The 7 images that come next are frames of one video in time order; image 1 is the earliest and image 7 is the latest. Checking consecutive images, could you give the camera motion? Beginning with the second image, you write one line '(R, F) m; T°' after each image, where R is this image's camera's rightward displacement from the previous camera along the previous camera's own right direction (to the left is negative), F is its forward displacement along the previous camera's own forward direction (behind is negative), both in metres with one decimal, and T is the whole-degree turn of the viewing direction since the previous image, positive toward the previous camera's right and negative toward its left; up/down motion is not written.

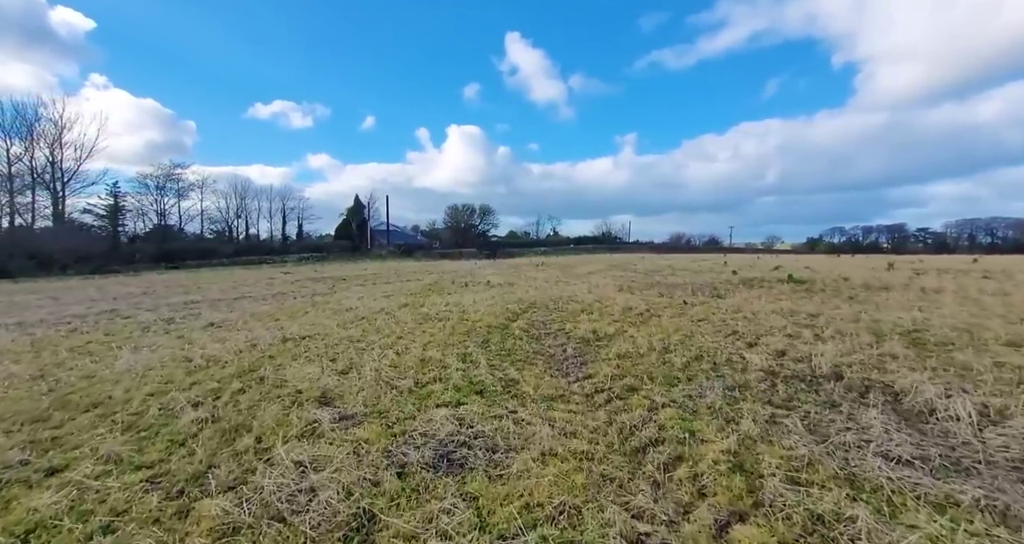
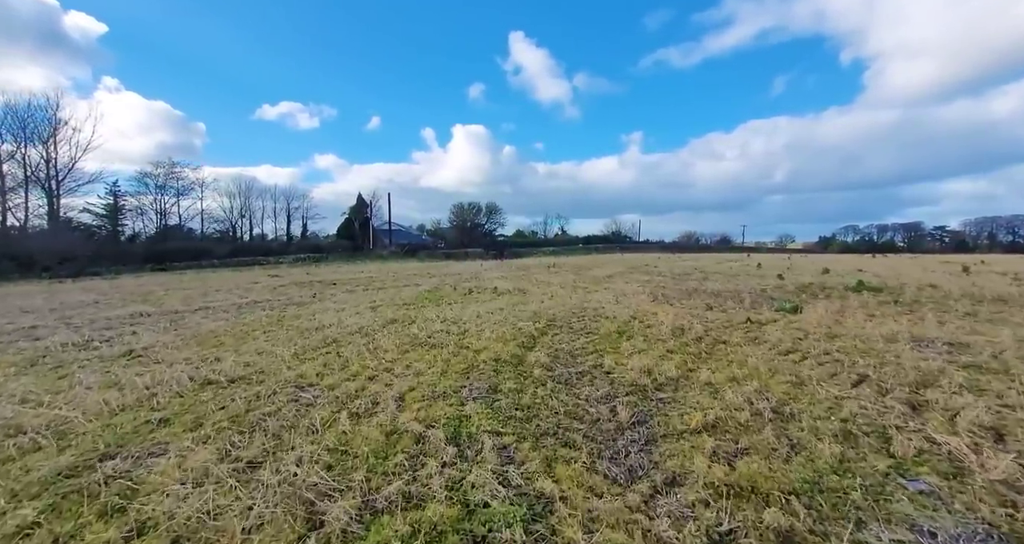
(-0.1, +2.1) m; -1°
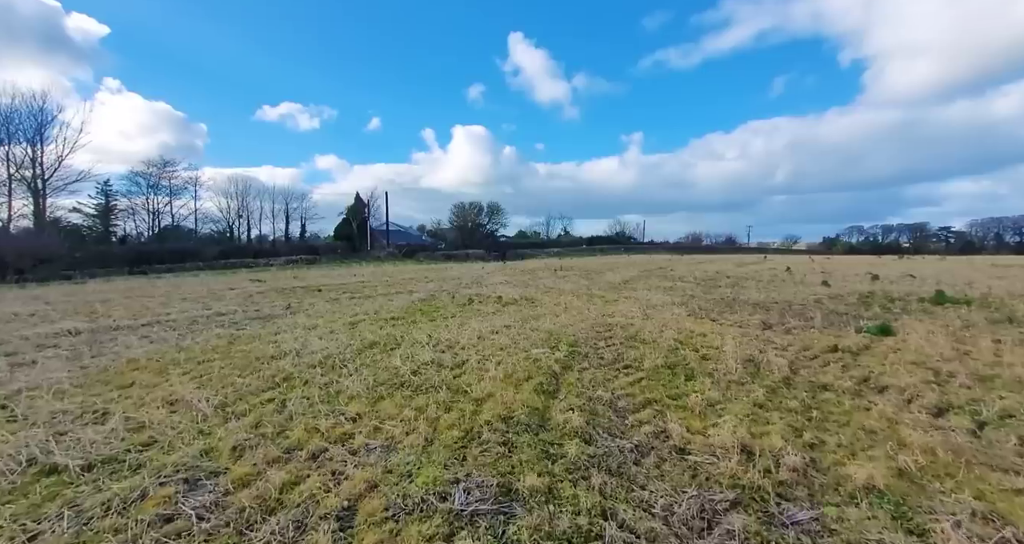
(-0.1, +1.8) m; 0°
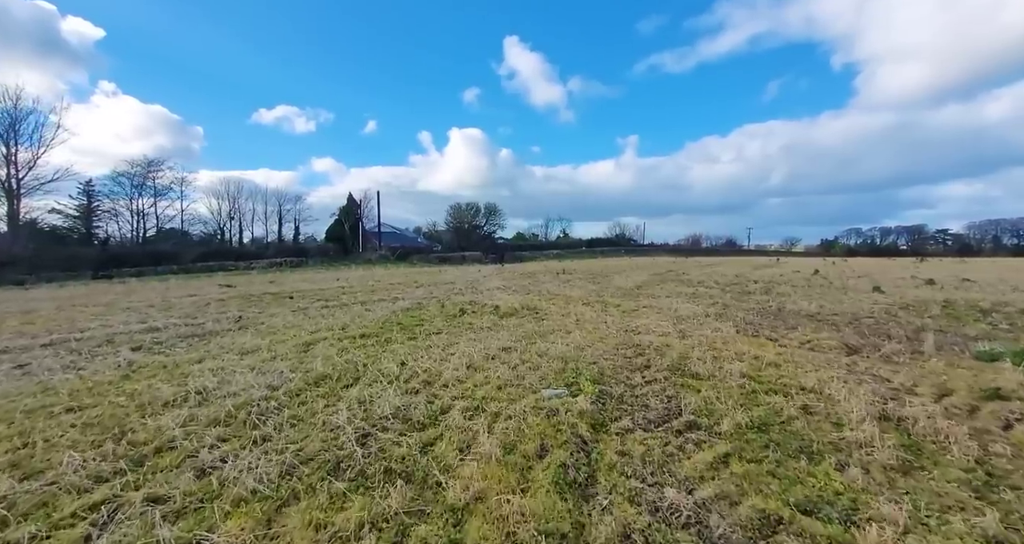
(0.0, +1.9) m; 0°
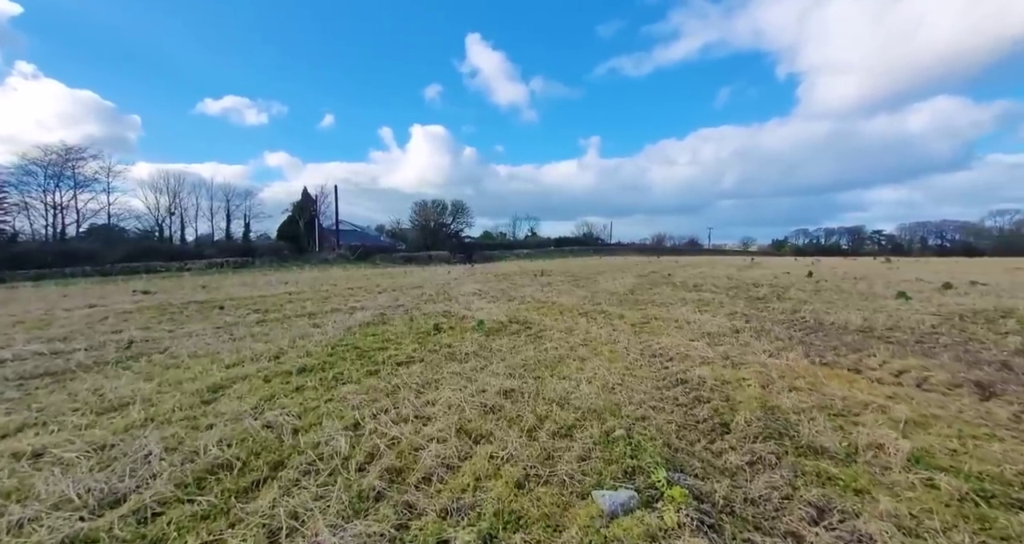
(-0.4, +1.9) m; +5°
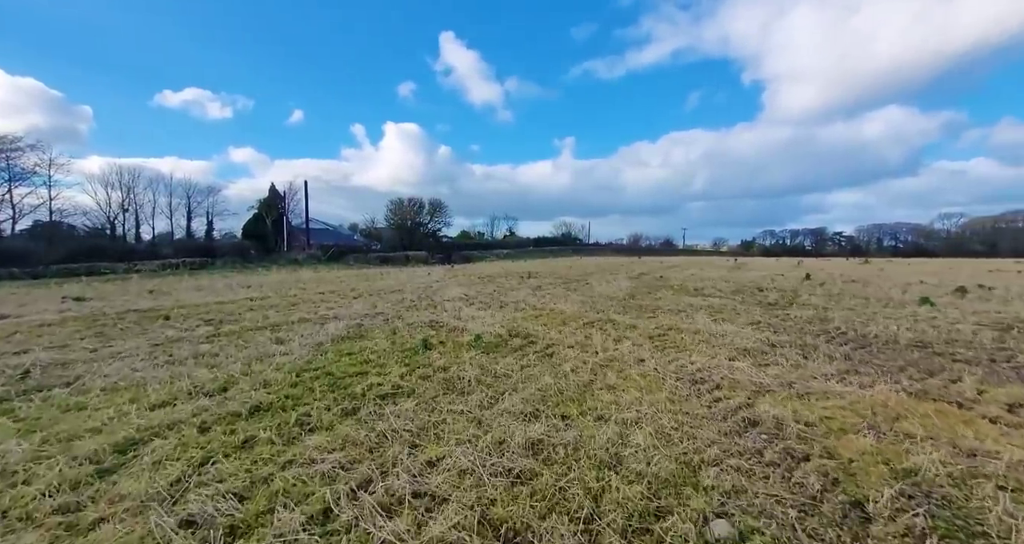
(-0.4, +1.2) m; +3°
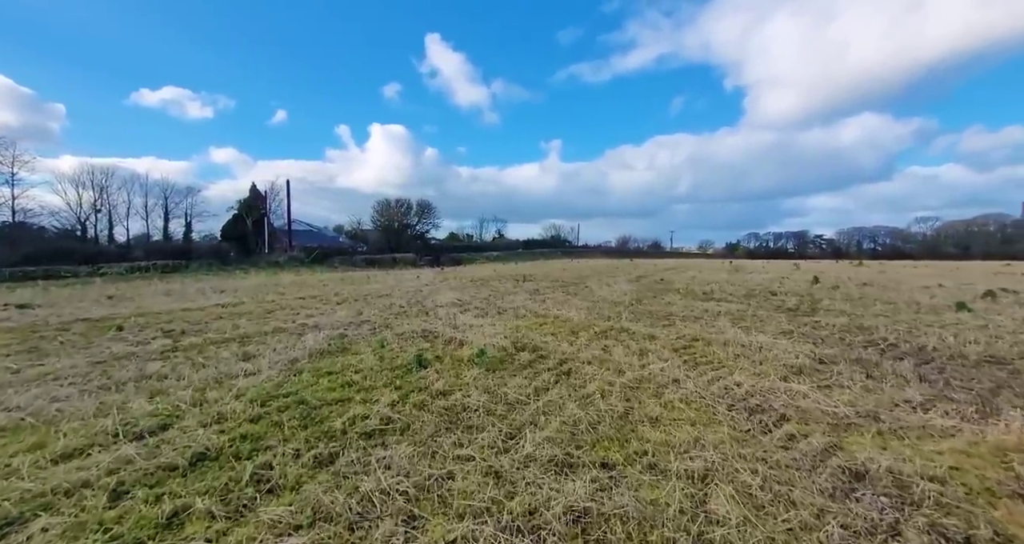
(-0.3, +1.0) m; +2°
